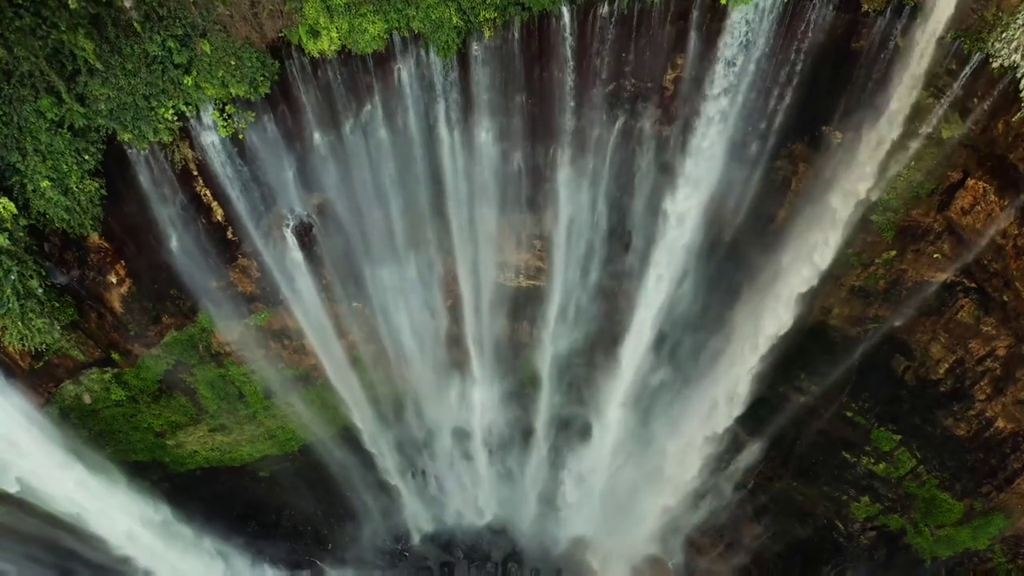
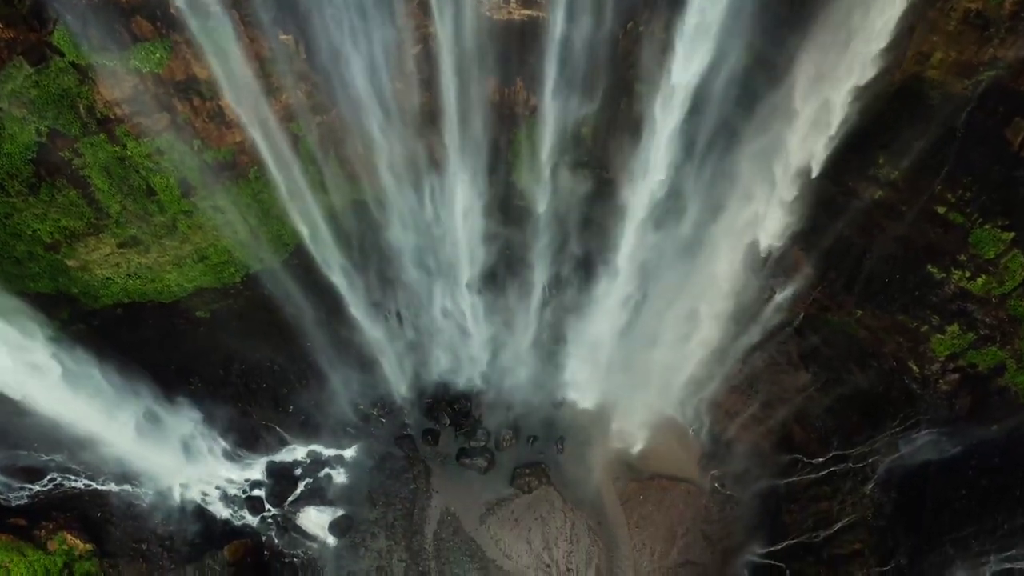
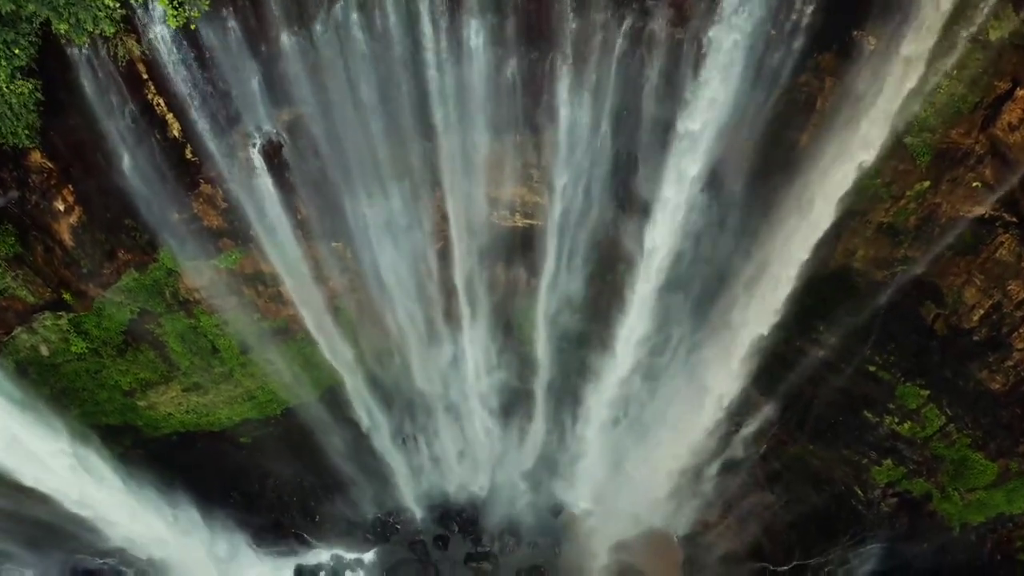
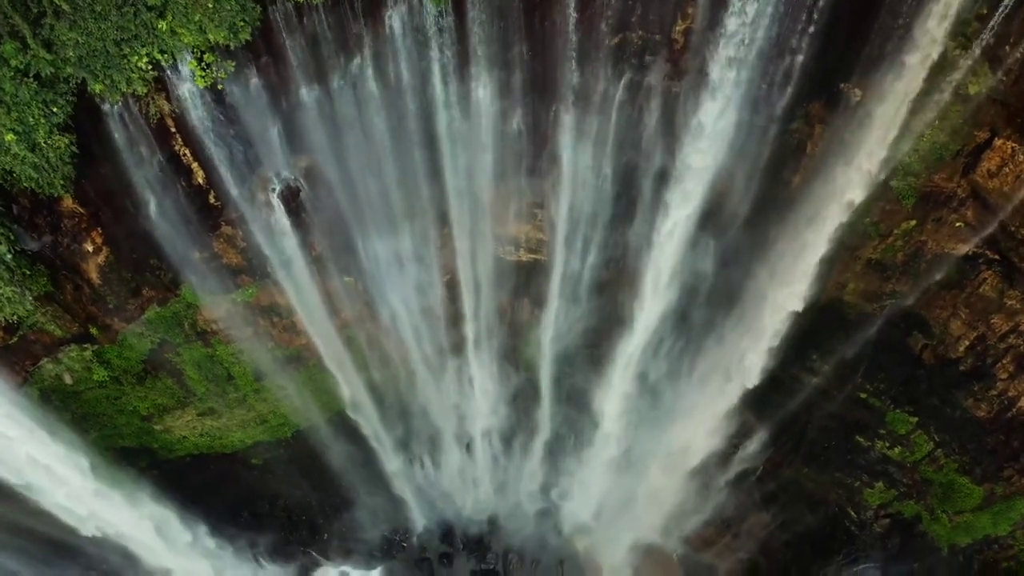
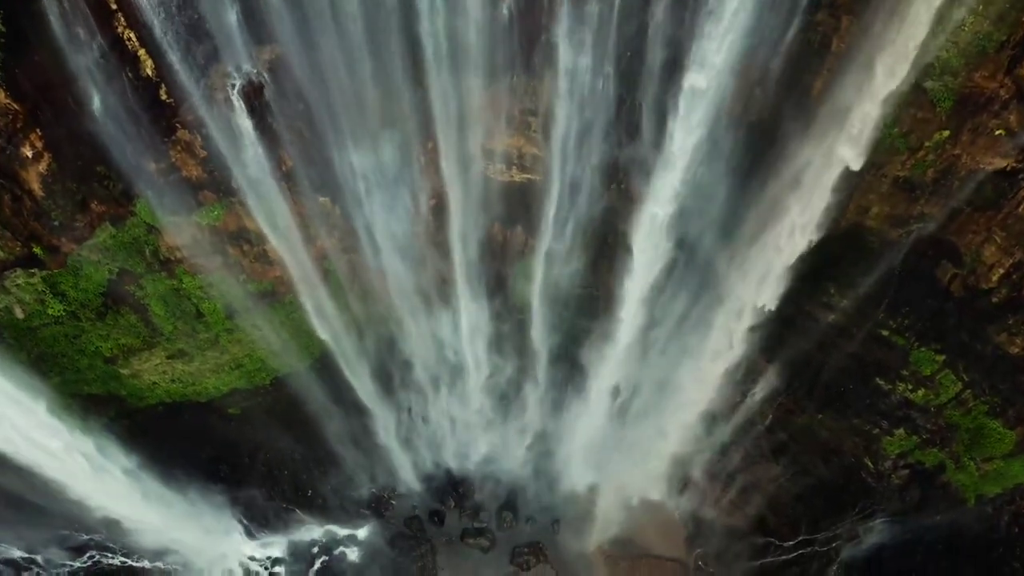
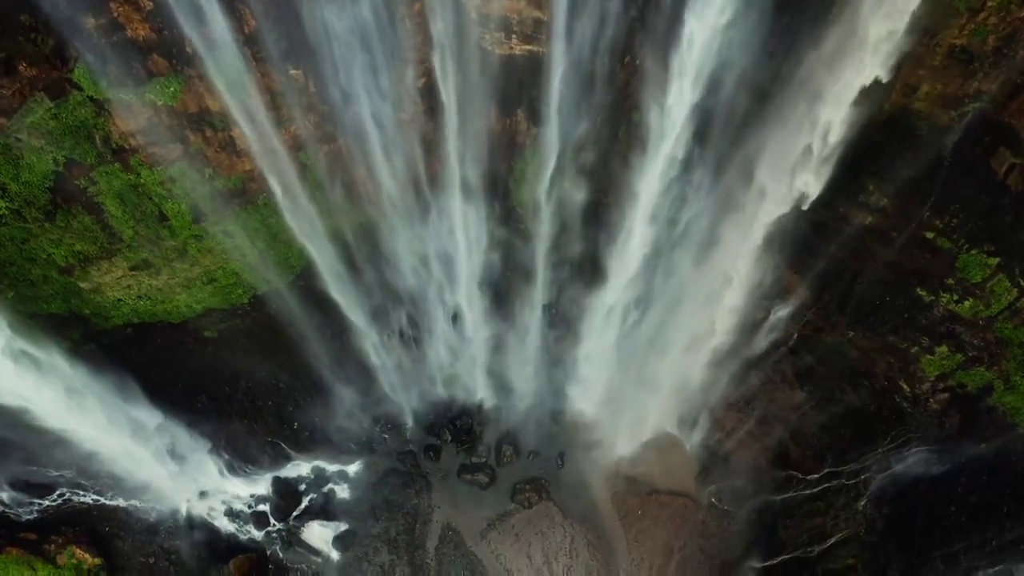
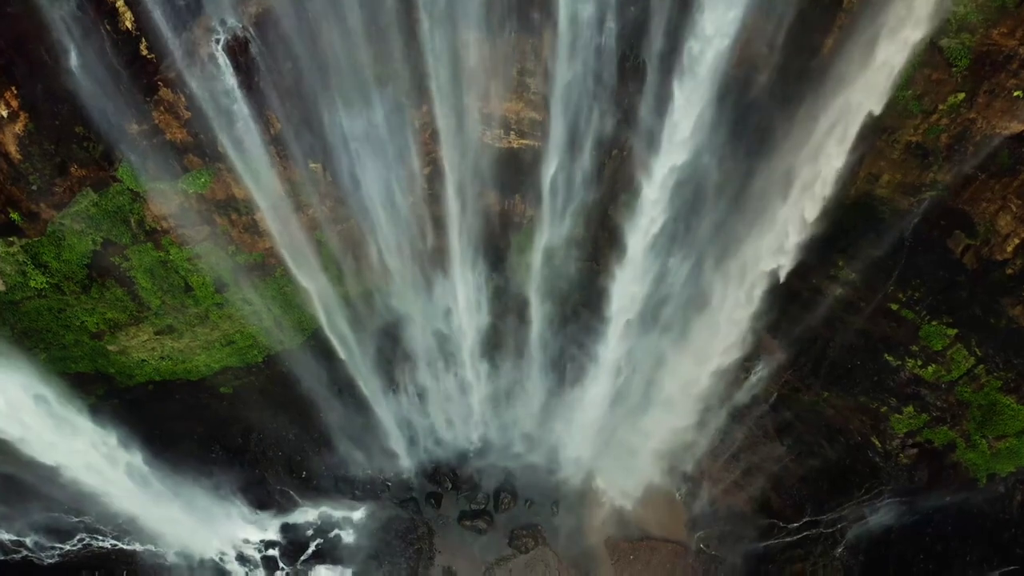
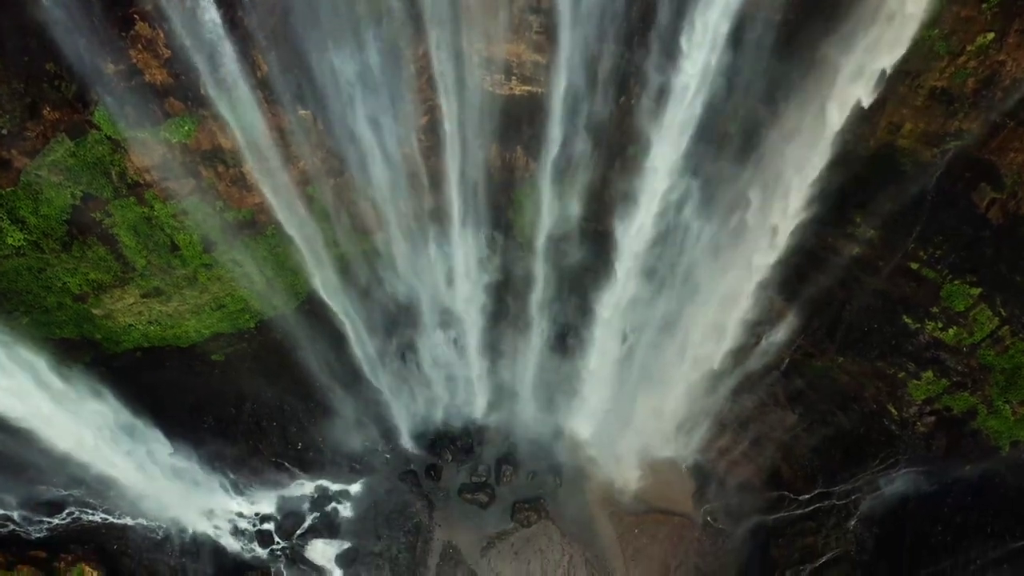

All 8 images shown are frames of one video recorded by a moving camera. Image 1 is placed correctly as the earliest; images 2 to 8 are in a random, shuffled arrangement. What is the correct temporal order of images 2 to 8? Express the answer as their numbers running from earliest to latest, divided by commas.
4, 3, 5, 7, 8, 6, 2
